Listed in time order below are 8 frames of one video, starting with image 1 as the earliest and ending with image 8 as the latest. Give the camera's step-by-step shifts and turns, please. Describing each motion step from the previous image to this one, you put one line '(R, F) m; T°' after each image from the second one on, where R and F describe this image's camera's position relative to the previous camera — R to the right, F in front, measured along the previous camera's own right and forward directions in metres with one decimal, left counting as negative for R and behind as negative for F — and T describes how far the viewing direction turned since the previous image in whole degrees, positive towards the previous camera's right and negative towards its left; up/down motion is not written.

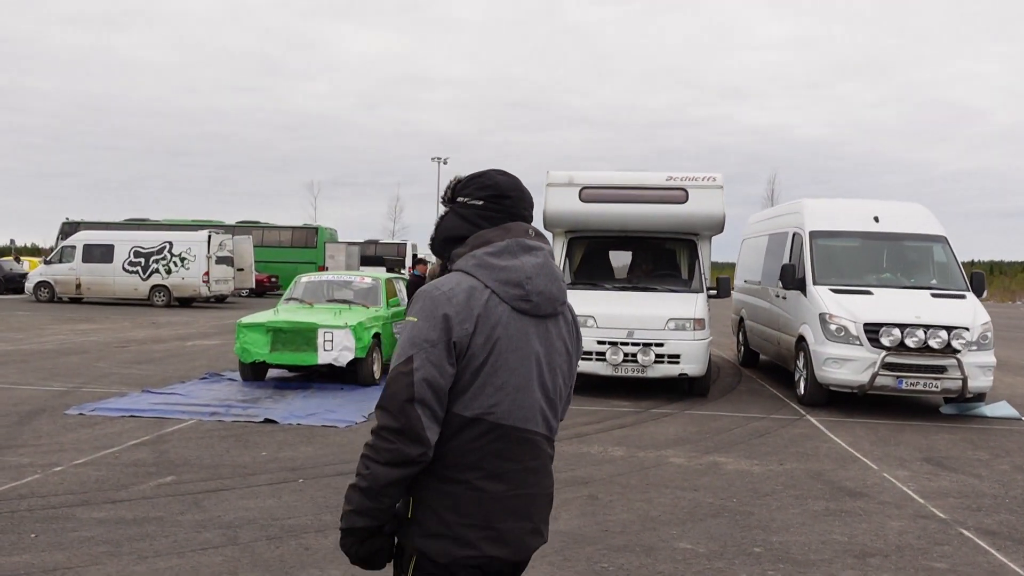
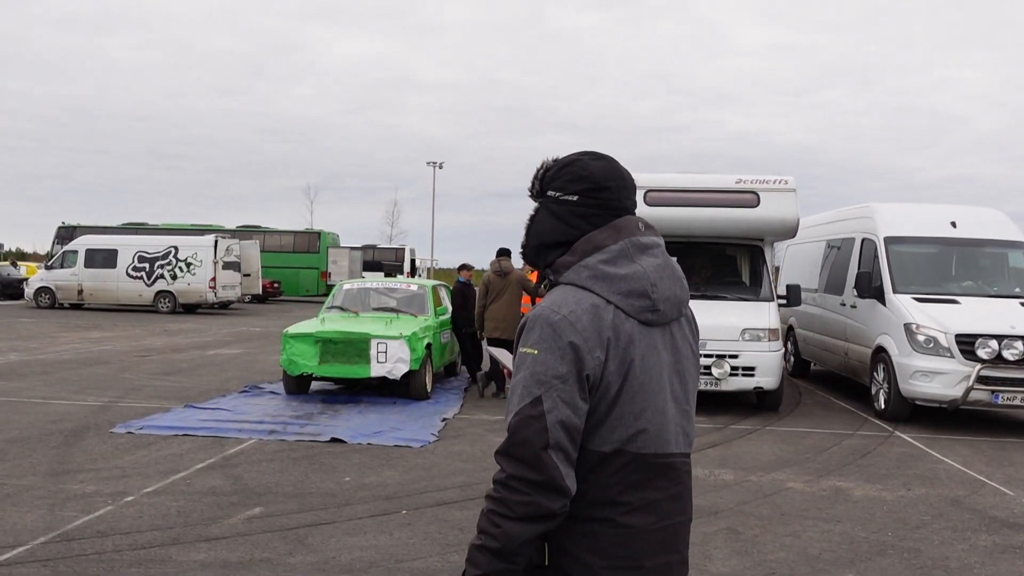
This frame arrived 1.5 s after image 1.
(-0.9, +0.6) m; +1°
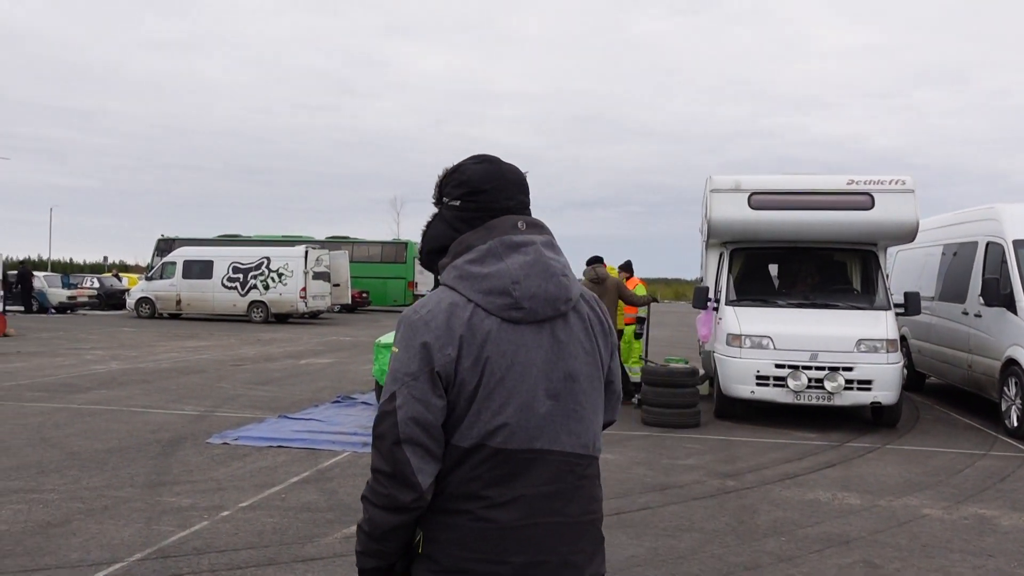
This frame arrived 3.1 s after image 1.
(-0.2, +0.3) m; -5°
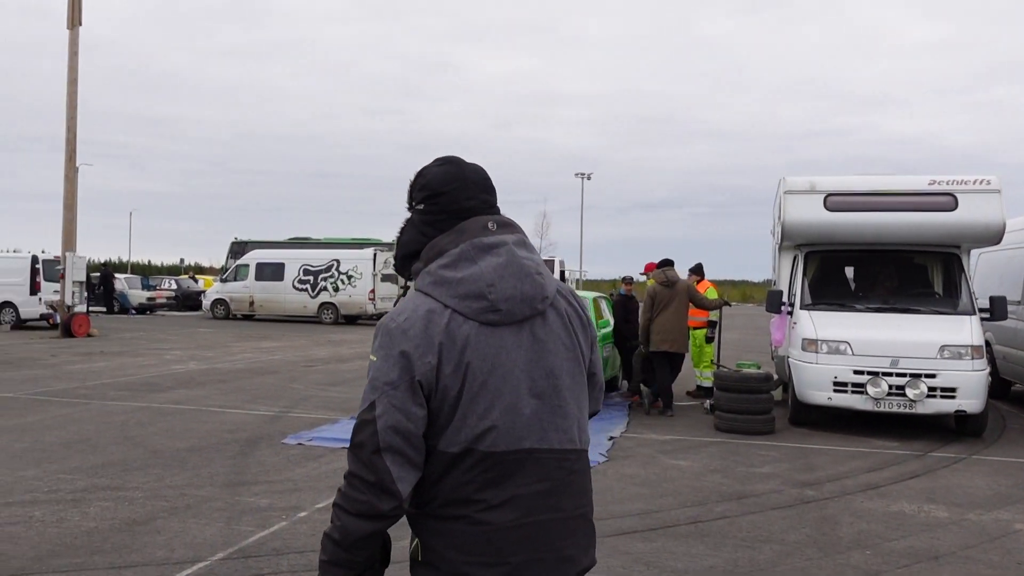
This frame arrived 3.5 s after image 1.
(-0.1, 0.0) m; -4°
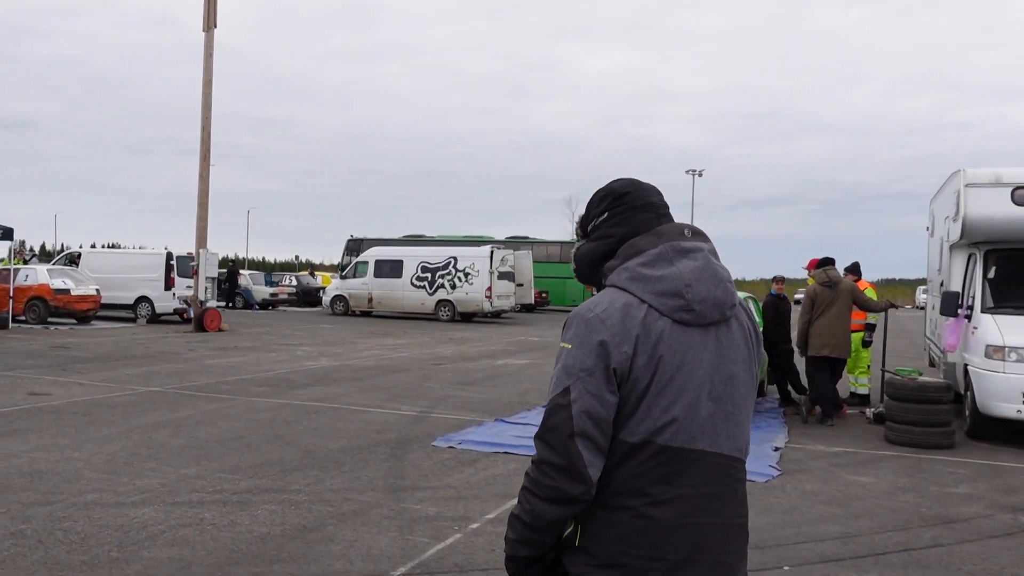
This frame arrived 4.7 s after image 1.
(-0.5, +0.4) m; -7°
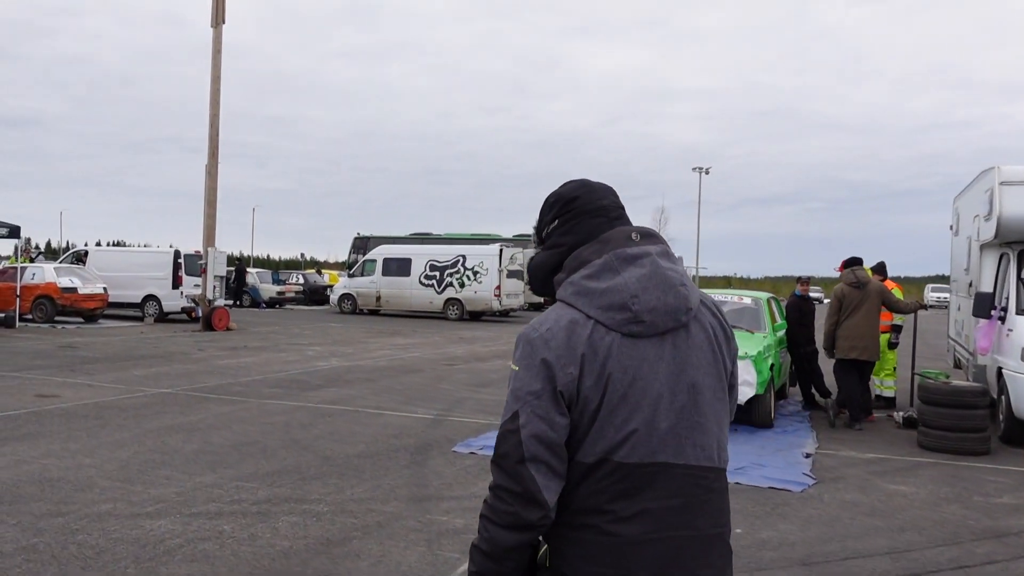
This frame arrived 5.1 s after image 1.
(-0.2, +0.2) m; 0°
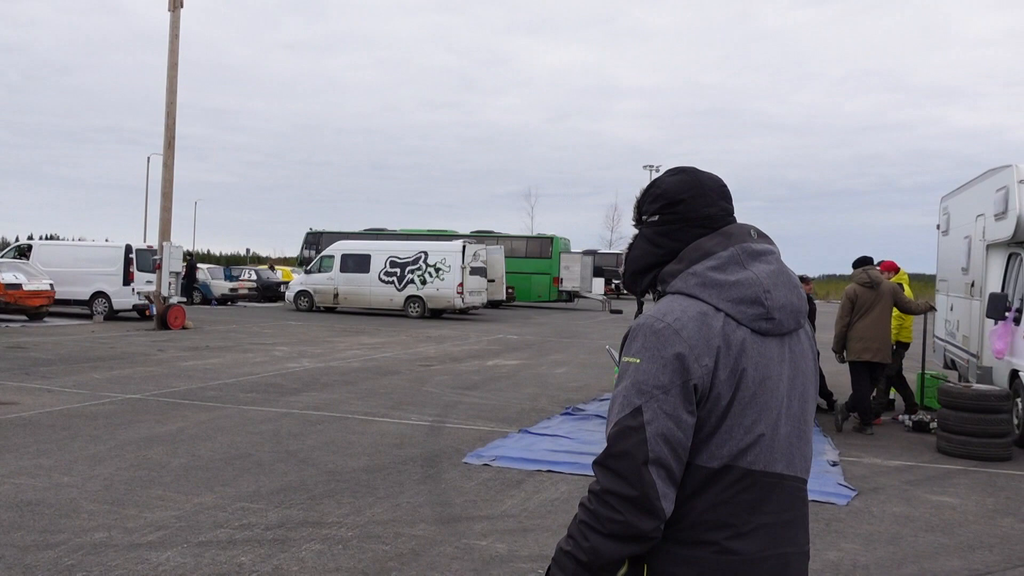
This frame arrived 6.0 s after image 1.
(-0.6, +0.5) m; +3°
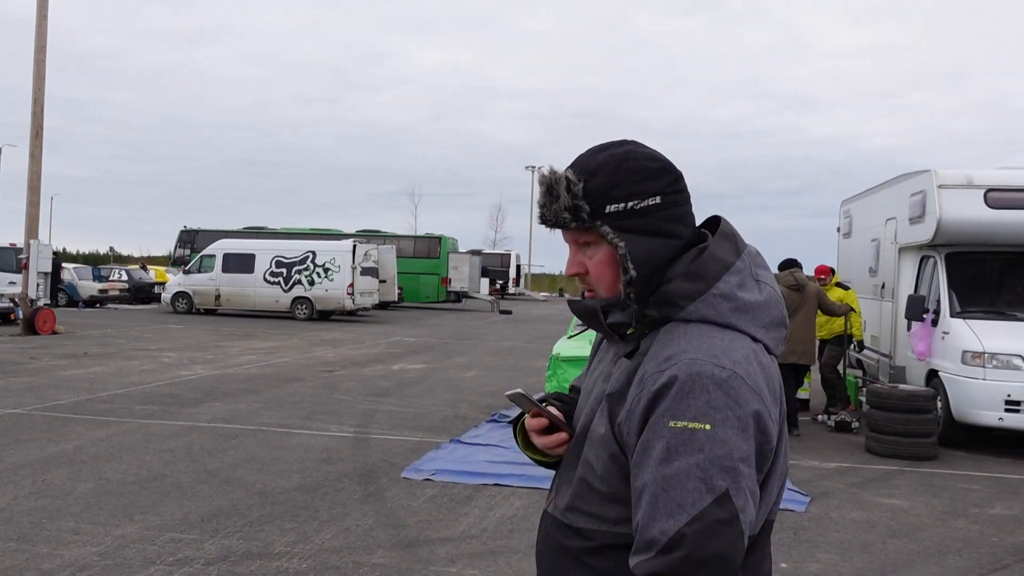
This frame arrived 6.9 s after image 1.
(-0.5, +0.4) m; +8°
